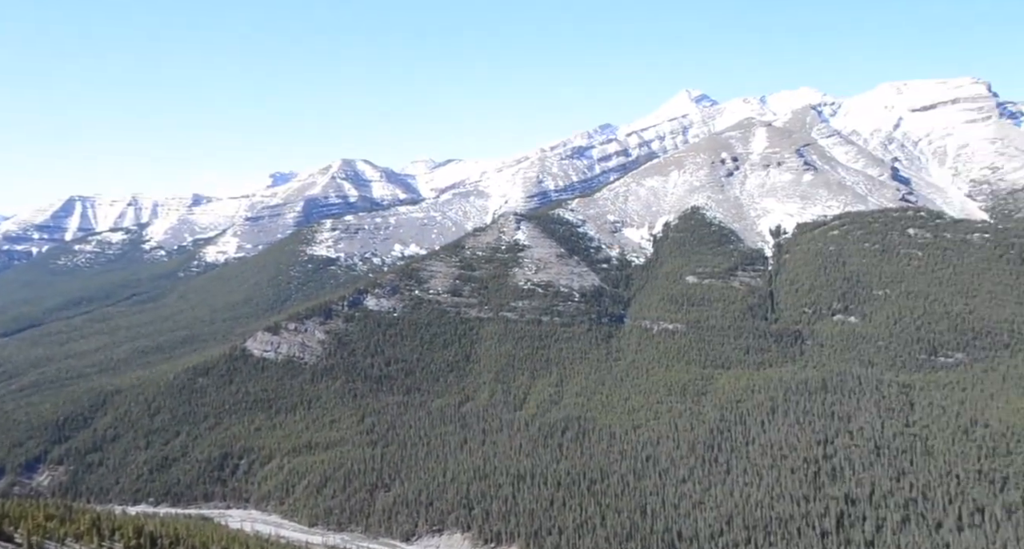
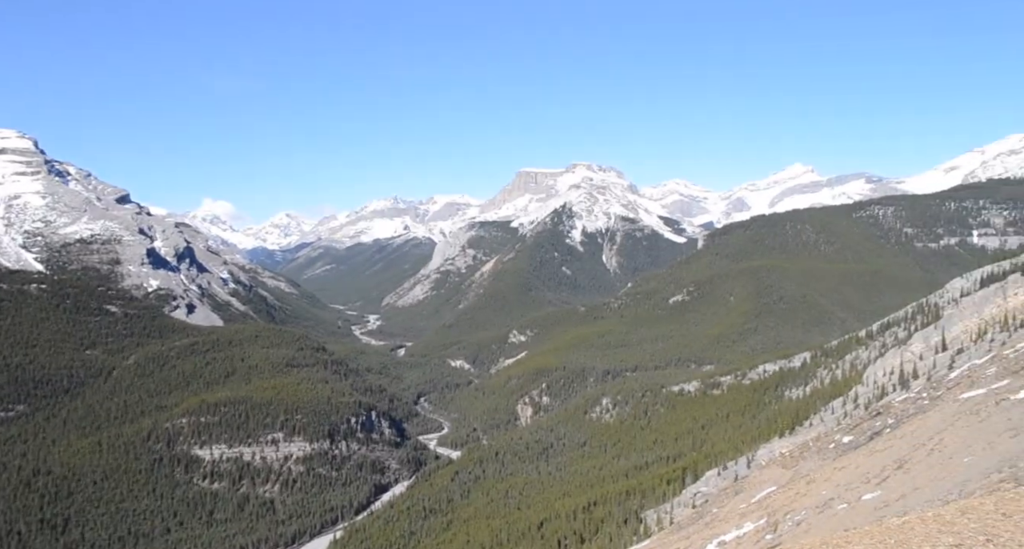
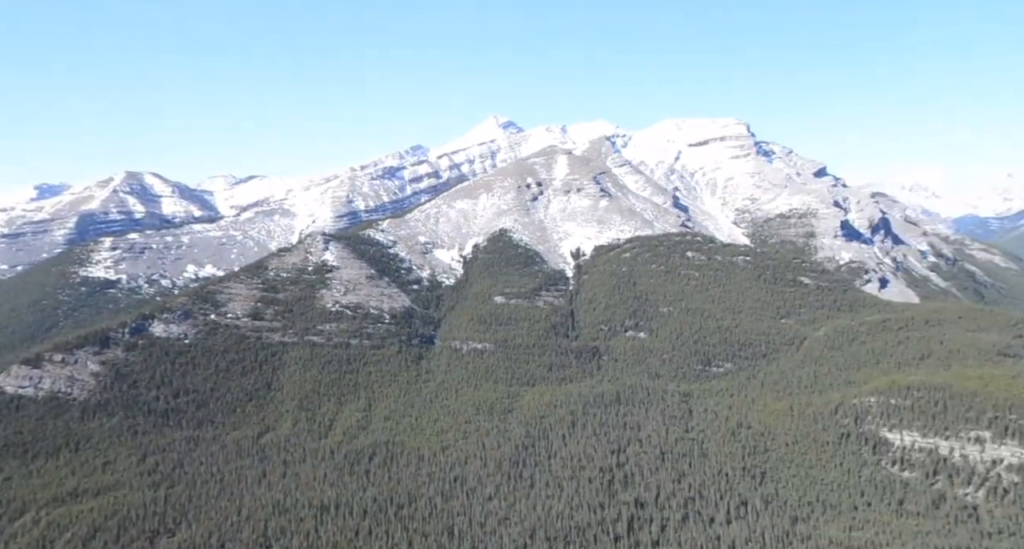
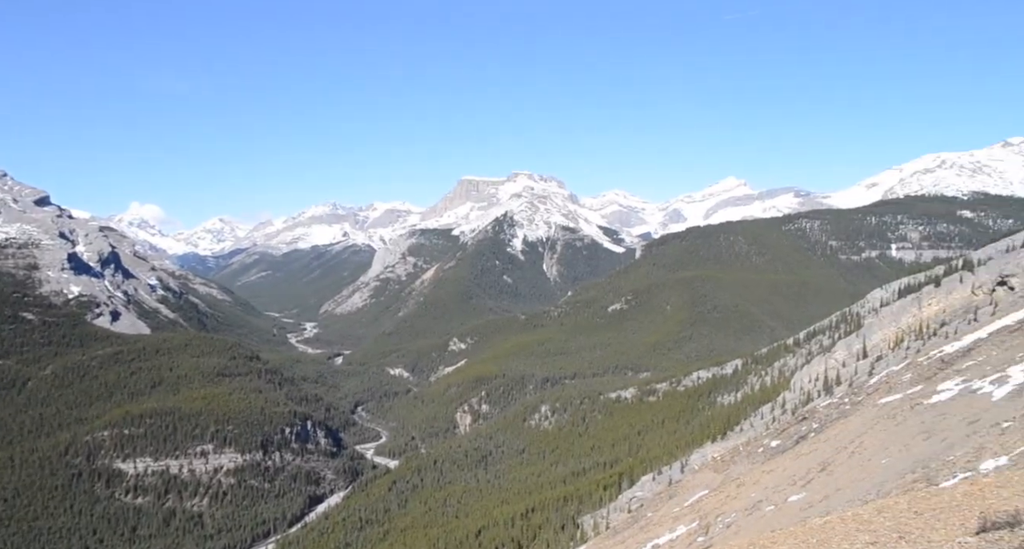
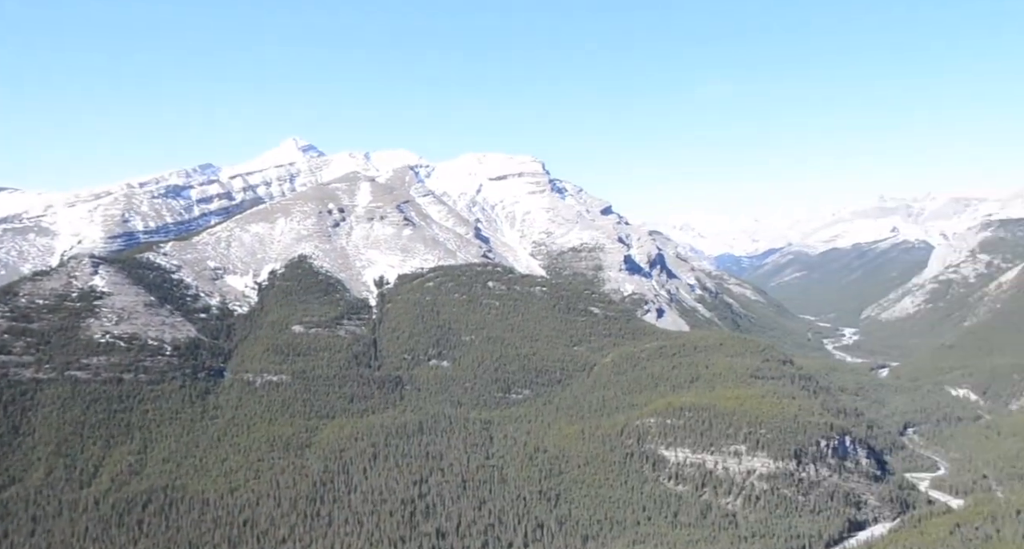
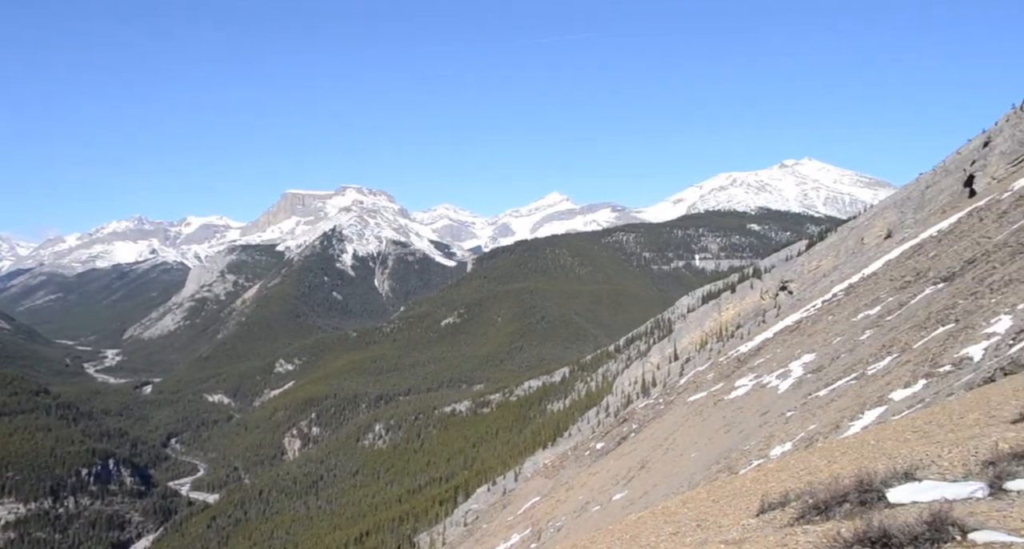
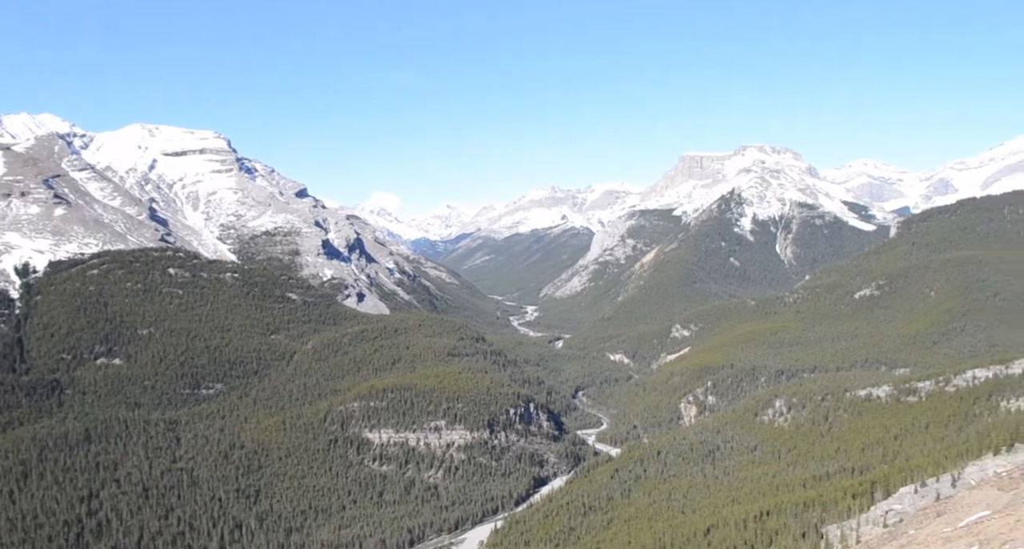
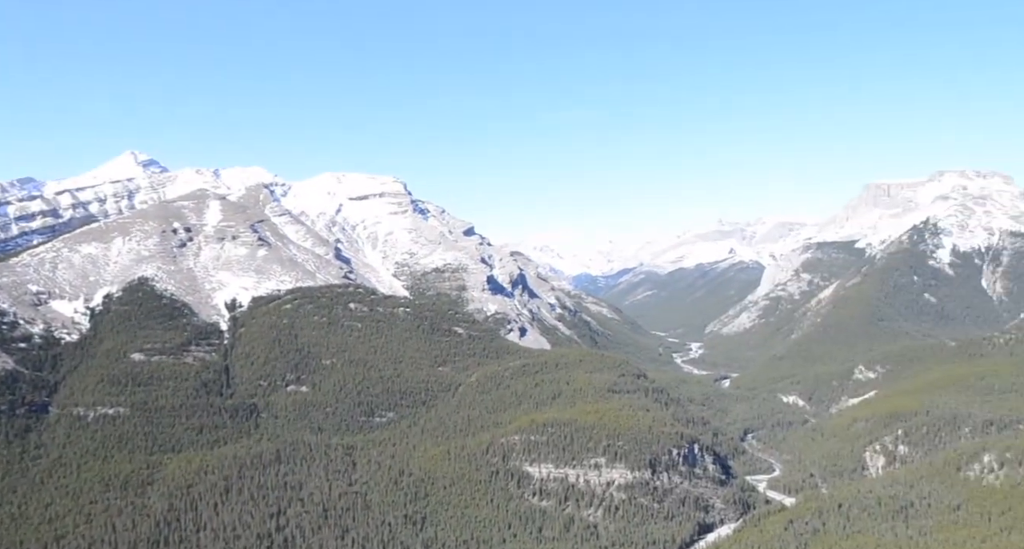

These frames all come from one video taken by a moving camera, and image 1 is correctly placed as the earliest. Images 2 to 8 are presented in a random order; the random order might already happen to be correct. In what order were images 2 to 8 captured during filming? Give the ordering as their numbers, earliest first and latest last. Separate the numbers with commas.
3, 5, 8, 7, 2, 4, 6
